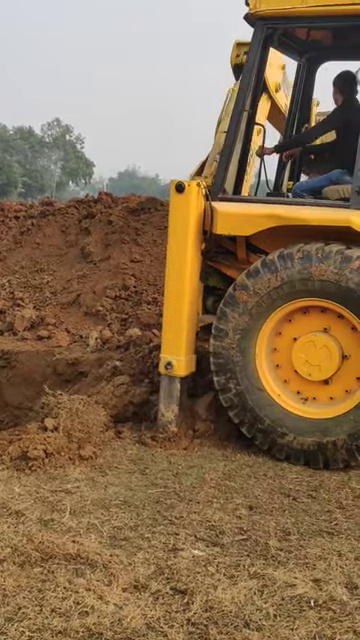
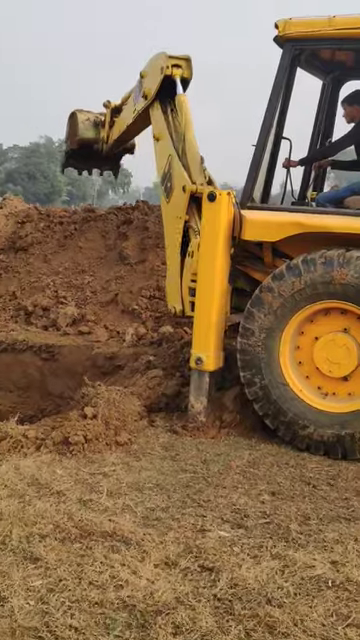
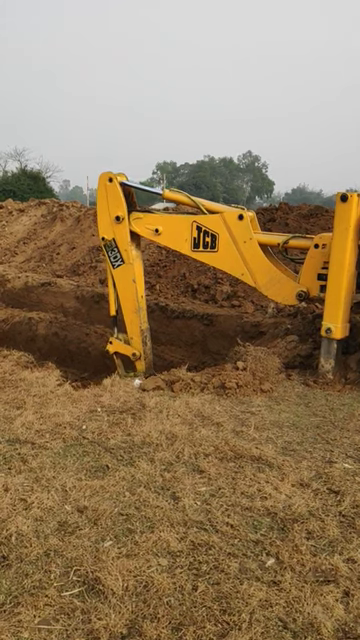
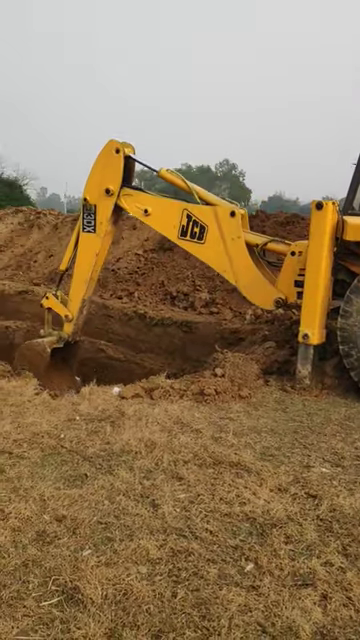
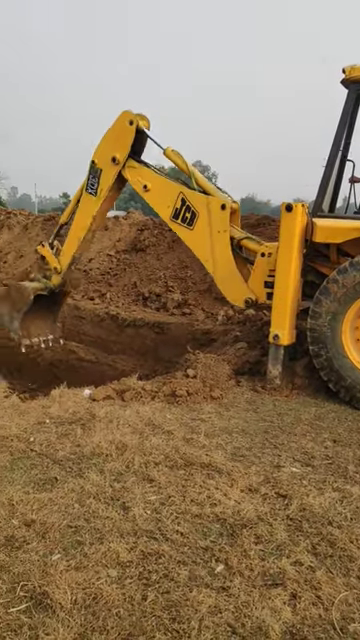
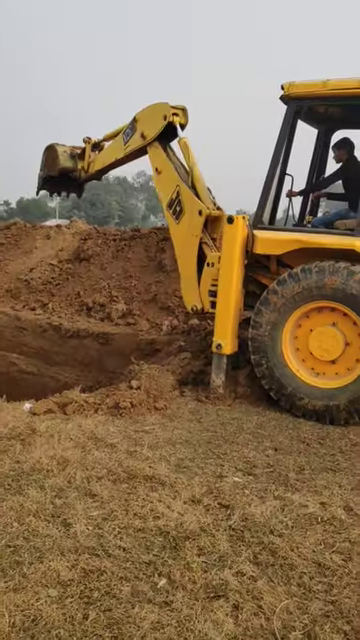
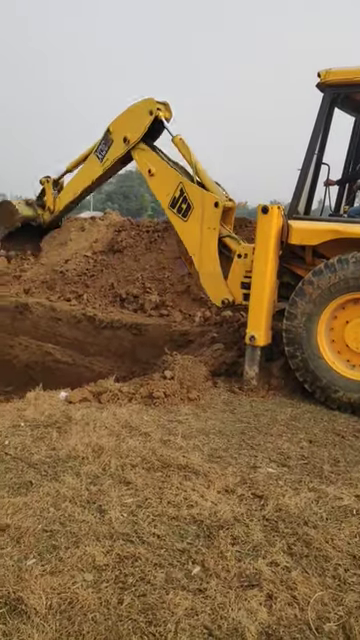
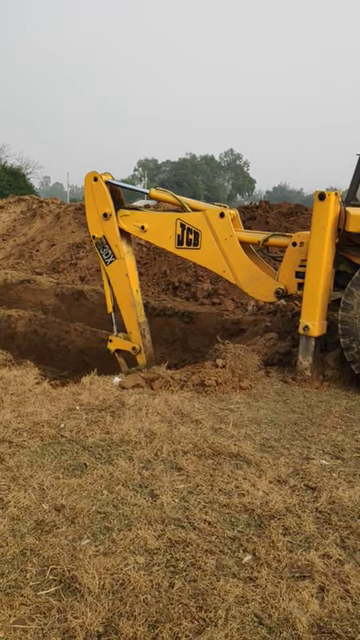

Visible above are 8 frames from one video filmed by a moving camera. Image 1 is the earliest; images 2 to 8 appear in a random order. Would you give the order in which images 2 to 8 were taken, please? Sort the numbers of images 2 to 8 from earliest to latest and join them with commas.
2, 6, 7, 5, 4, 3, 8
